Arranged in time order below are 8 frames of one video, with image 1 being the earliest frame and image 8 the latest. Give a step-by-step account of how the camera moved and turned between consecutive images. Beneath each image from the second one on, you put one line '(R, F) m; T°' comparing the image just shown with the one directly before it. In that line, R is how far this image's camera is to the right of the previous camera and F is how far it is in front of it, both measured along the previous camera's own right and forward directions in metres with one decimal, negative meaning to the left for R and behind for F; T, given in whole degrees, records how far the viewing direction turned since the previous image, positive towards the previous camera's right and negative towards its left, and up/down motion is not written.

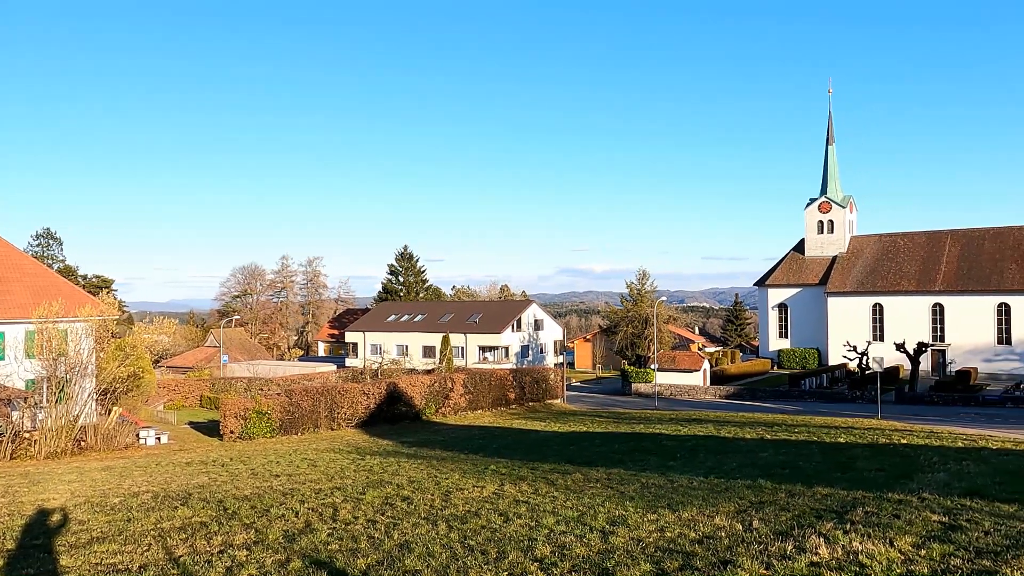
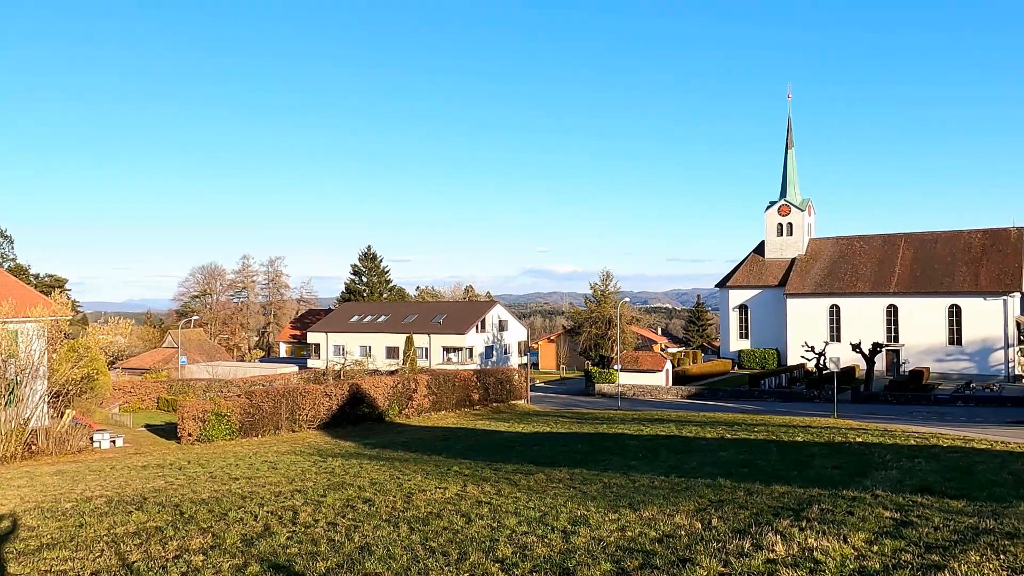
(+0.6, 0.0) m; +2°
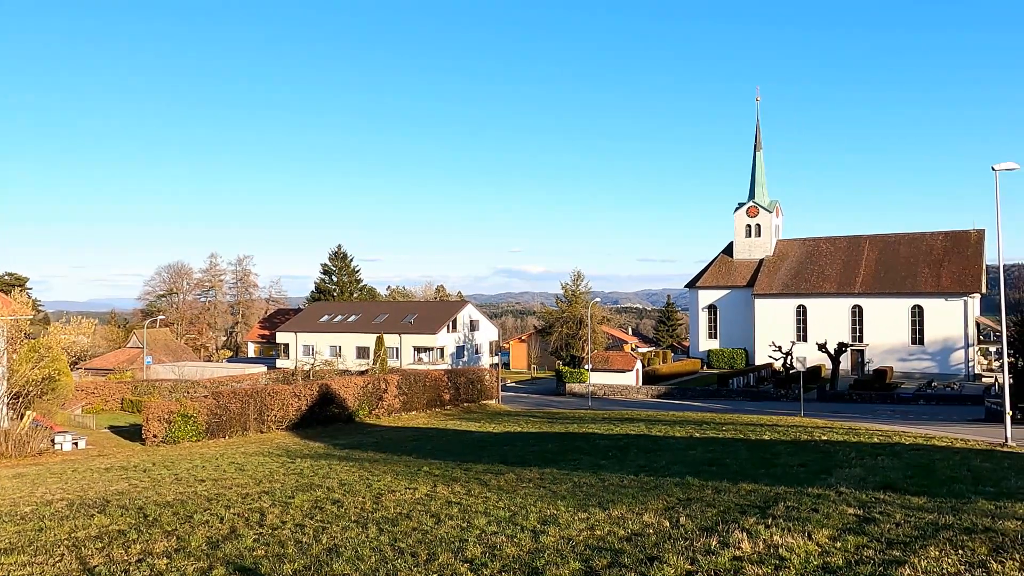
(+0.4, 0.0) m; +2°
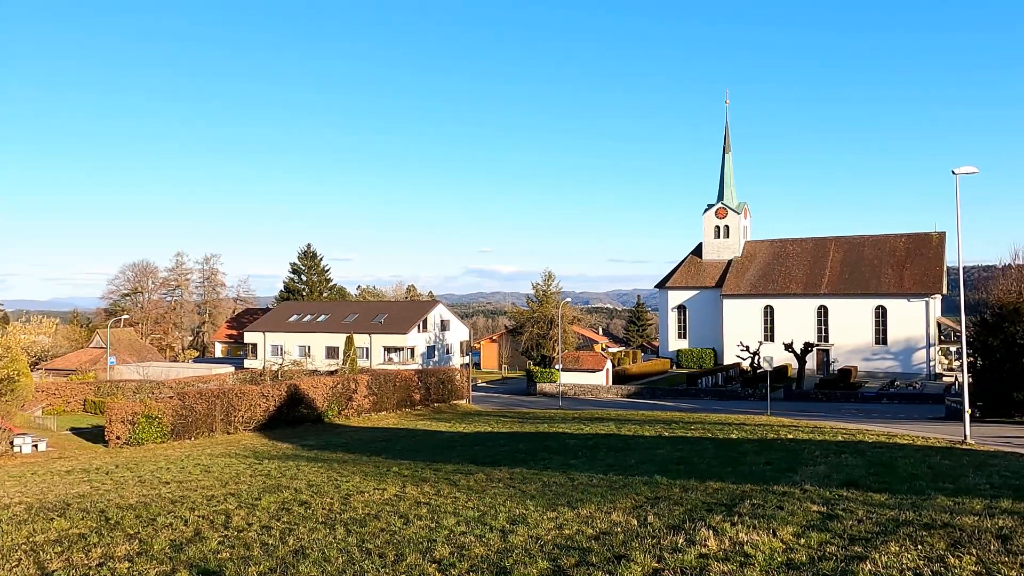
(+0.5, -0.1) m; +2°
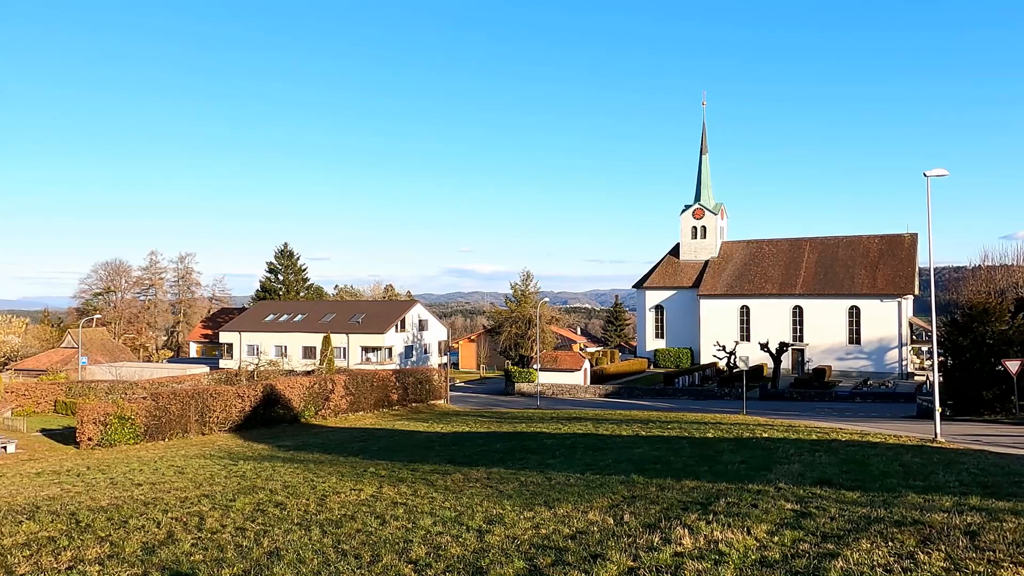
(+0.4, 0.0) m; +1°
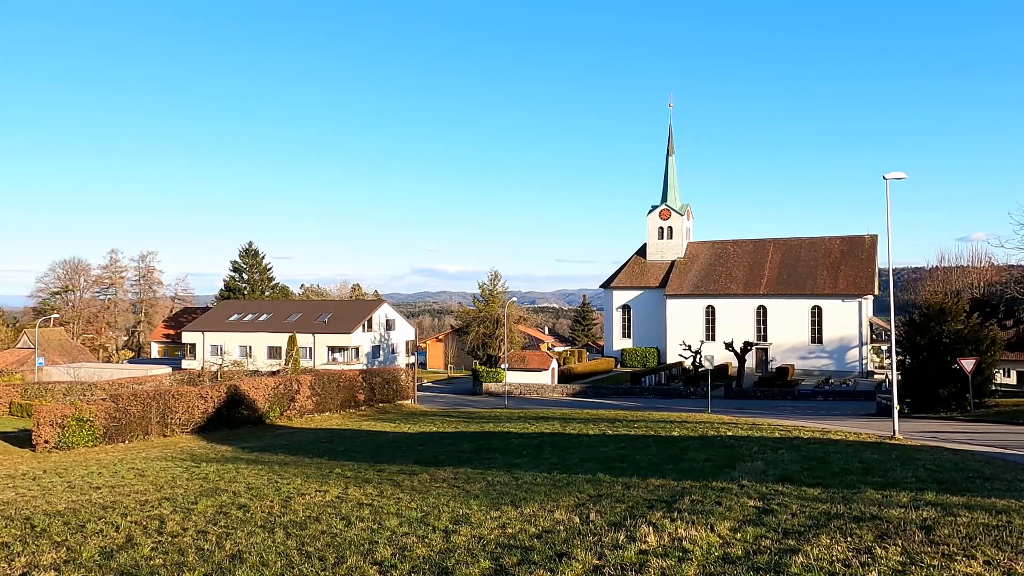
(+0.5, -0.1) m; +2°
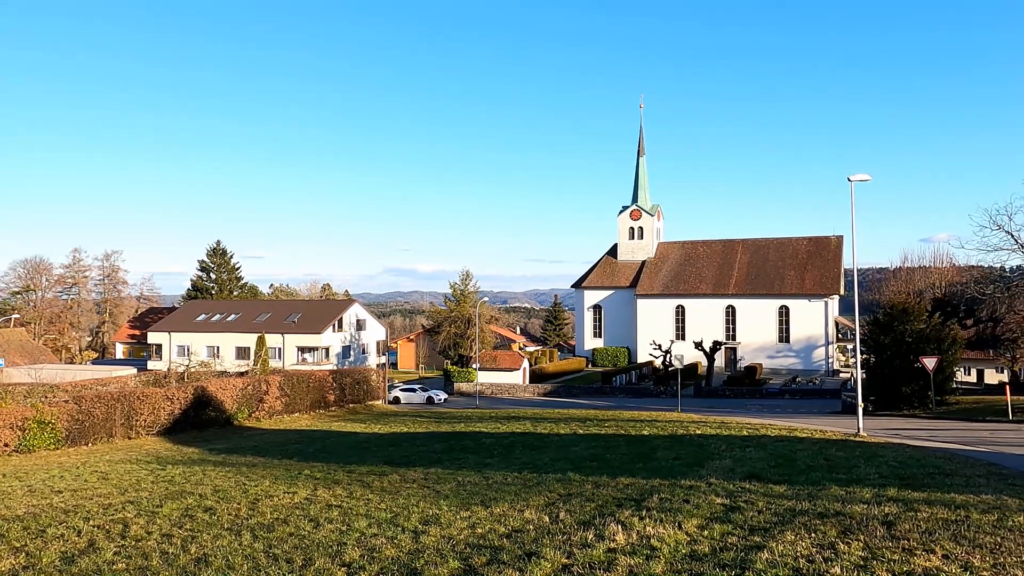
(+0.6, -0.1) m; +2°
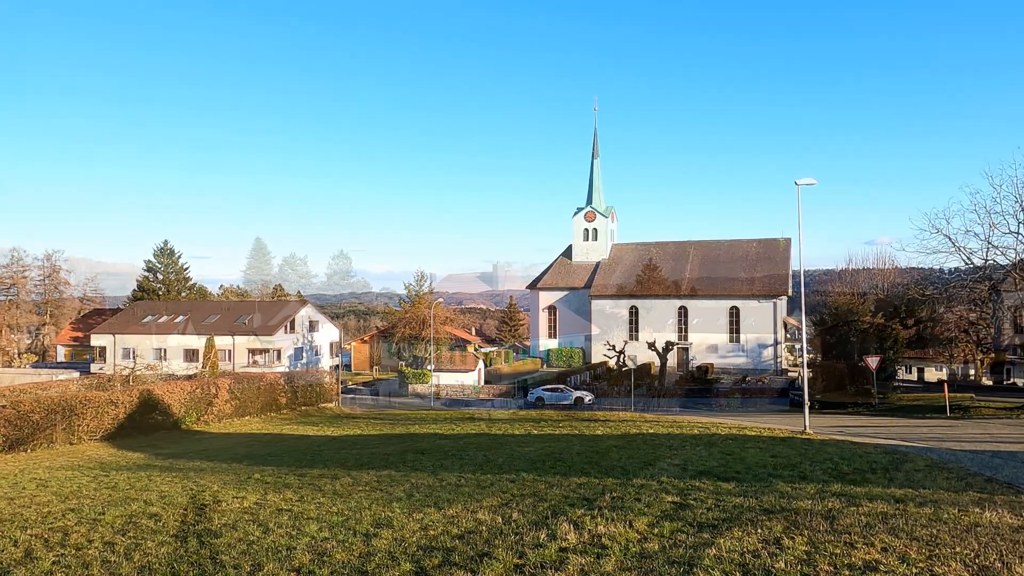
(+0.5, -0.1) m; +3°
